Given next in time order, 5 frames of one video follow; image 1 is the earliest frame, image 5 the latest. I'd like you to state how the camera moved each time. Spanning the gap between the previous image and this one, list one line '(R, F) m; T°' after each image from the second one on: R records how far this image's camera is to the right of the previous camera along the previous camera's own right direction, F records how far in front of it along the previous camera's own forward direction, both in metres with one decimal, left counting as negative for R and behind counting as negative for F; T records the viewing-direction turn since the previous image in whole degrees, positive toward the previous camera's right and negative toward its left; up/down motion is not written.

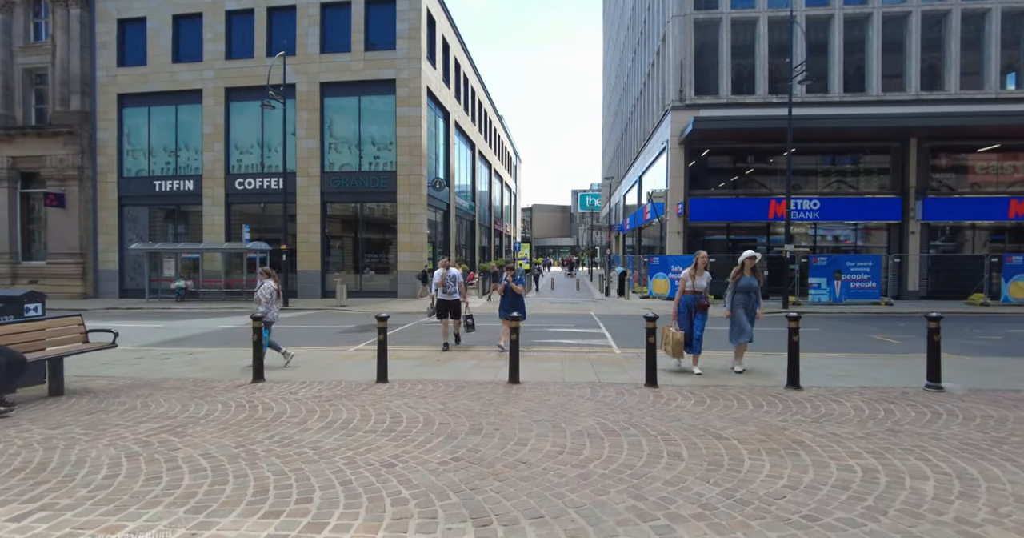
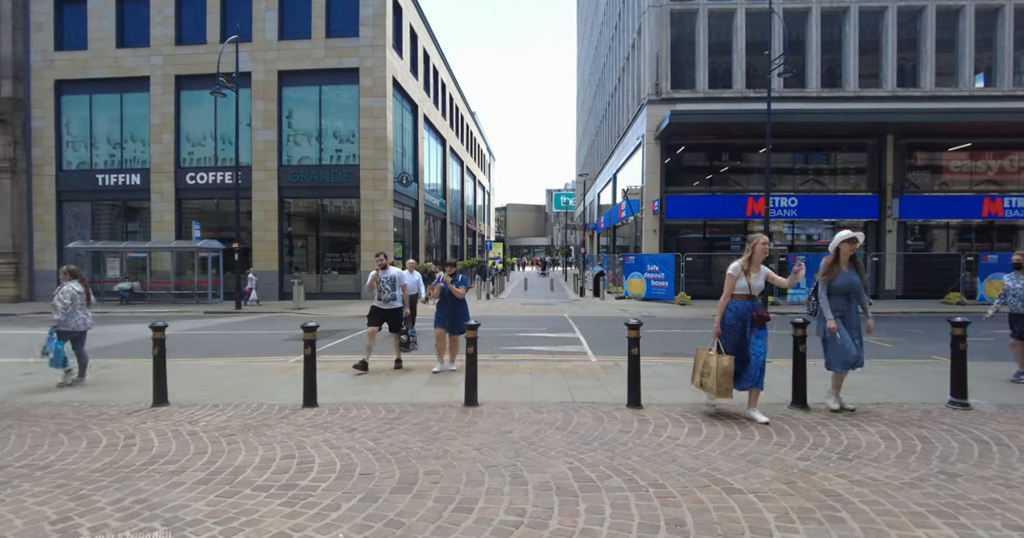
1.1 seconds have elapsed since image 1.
(+0.2, +1.1) m; +3°
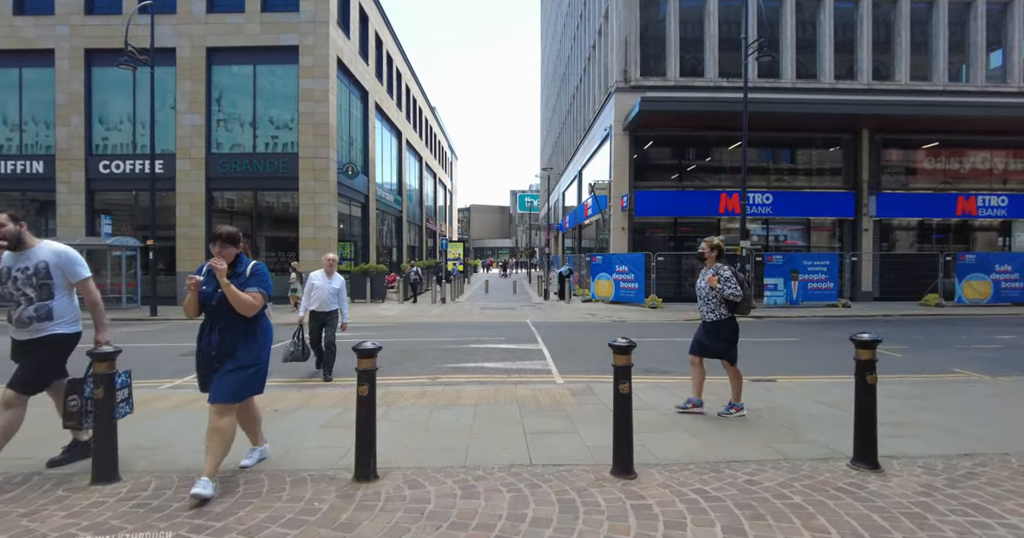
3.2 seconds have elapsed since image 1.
(+0.3, +2.0) m; +4°
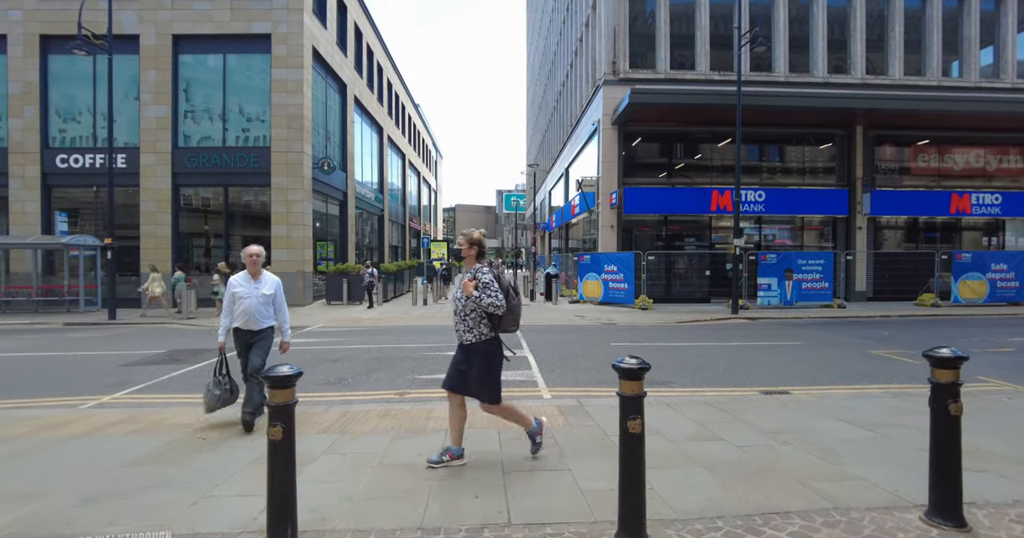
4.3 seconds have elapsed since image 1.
(+0.1, +0.9) m; +2°
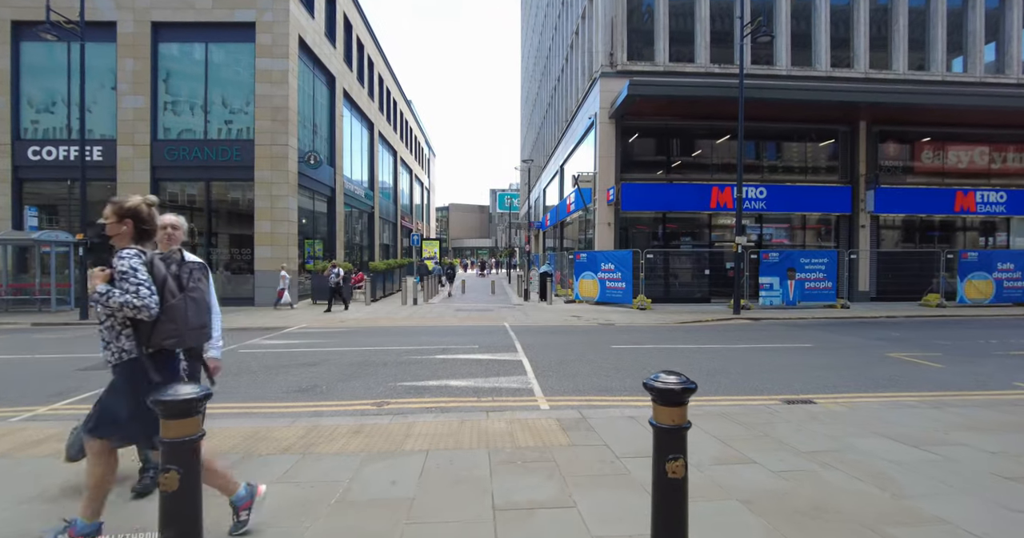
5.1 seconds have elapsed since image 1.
(0.0, +0.7) m; +1°
